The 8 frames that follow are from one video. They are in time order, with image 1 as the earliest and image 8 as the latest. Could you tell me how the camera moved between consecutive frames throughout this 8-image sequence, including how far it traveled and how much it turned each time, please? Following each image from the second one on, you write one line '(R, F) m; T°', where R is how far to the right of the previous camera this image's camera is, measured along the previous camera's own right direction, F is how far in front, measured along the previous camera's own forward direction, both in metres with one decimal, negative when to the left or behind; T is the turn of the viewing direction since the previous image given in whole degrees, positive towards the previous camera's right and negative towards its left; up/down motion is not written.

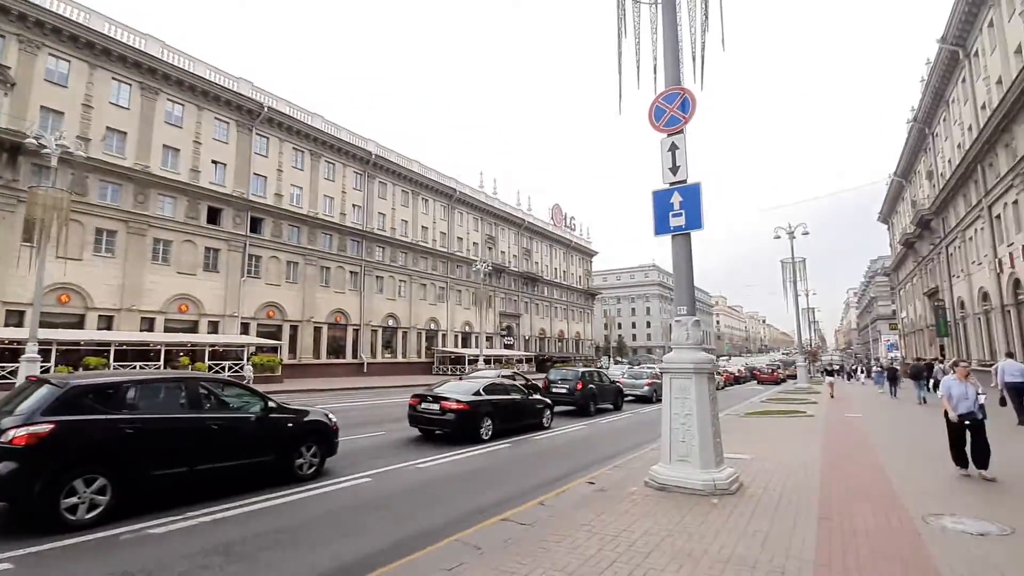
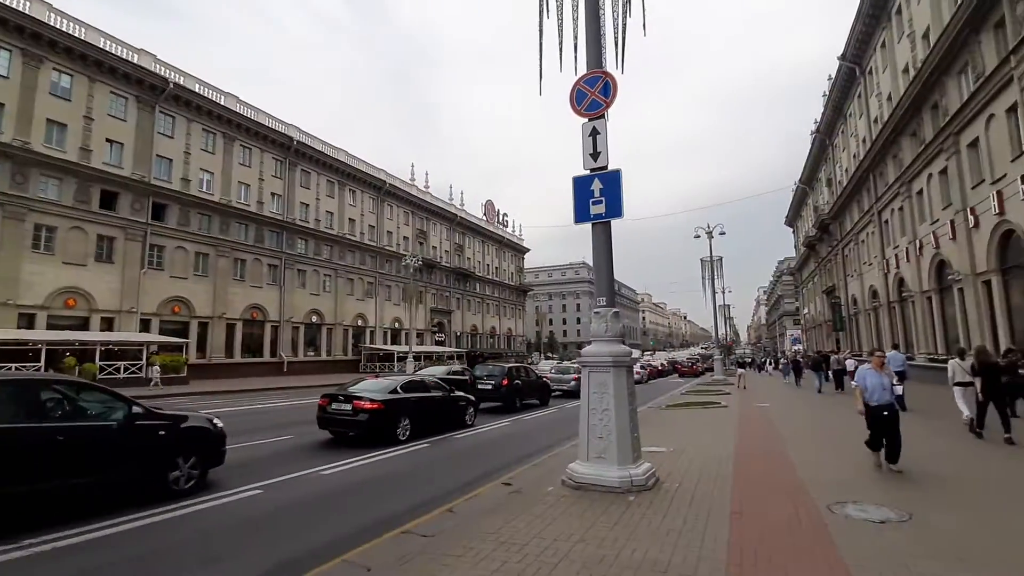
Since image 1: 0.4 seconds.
(+0.3, +0.5) m; +8°
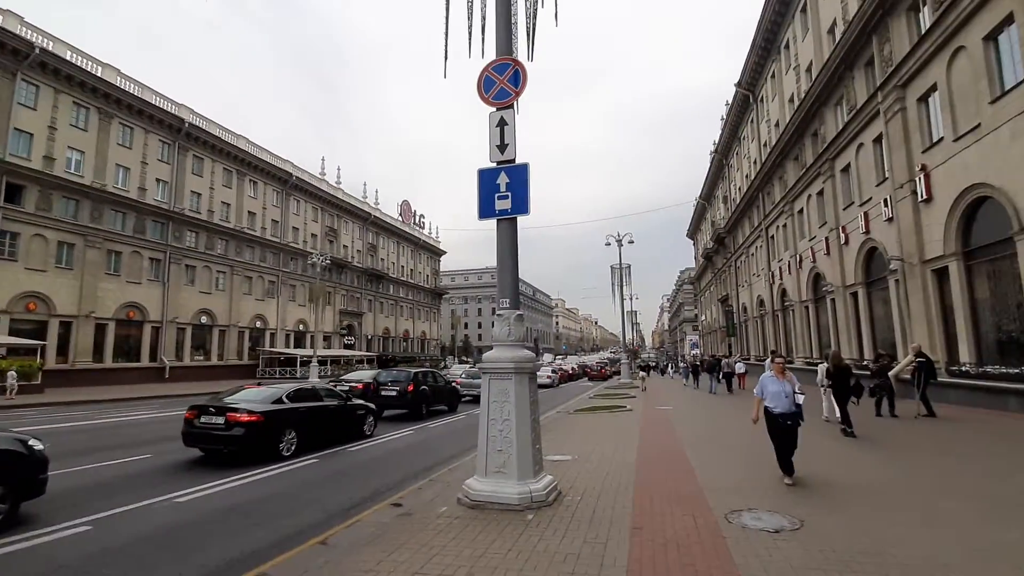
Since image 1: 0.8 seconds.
(+0.3, +0.6) m; +9°
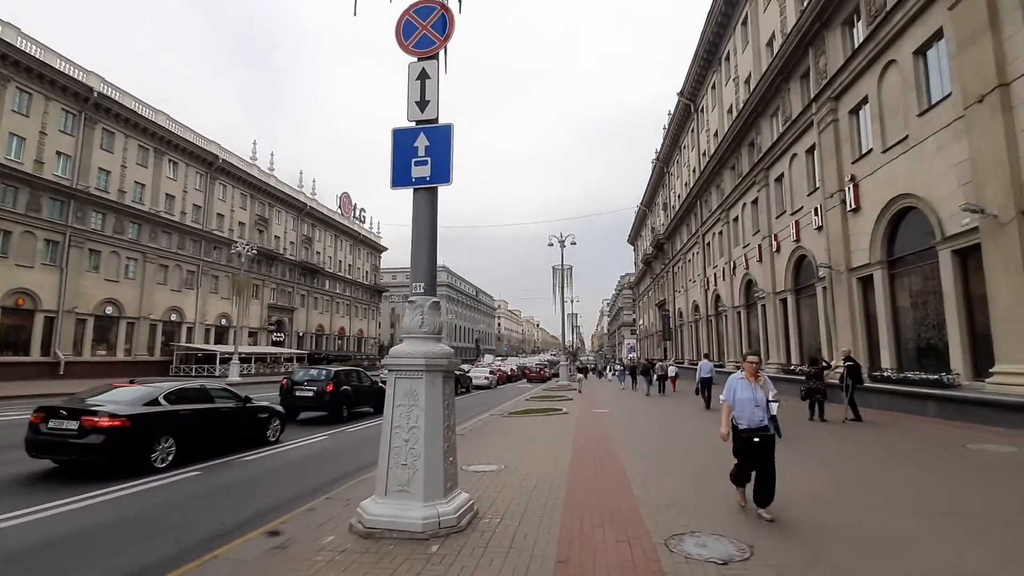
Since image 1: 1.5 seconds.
(+0.3, +1.0) m; +6°
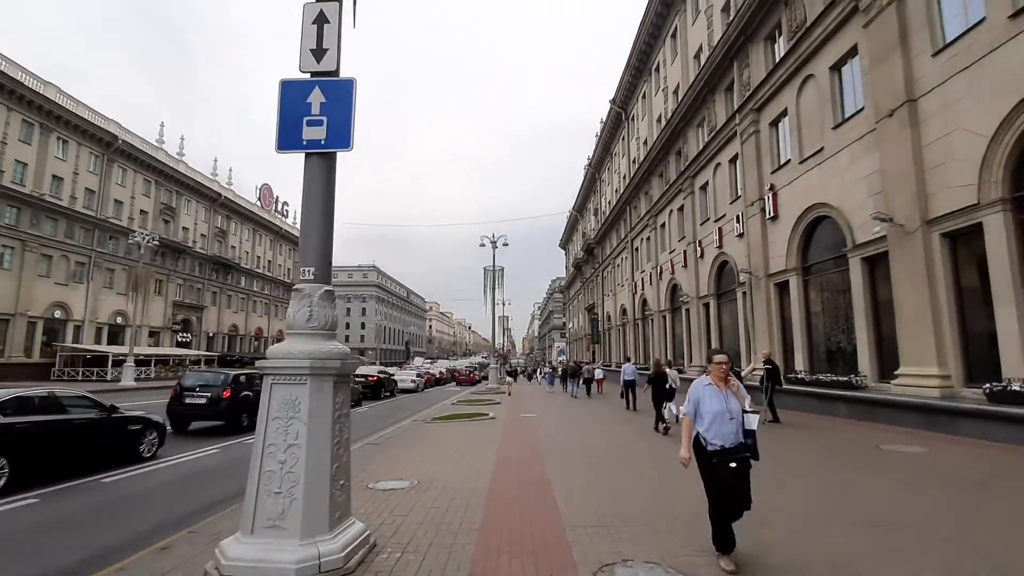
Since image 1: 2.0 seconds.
(+0.2, +0.8) m; +8°
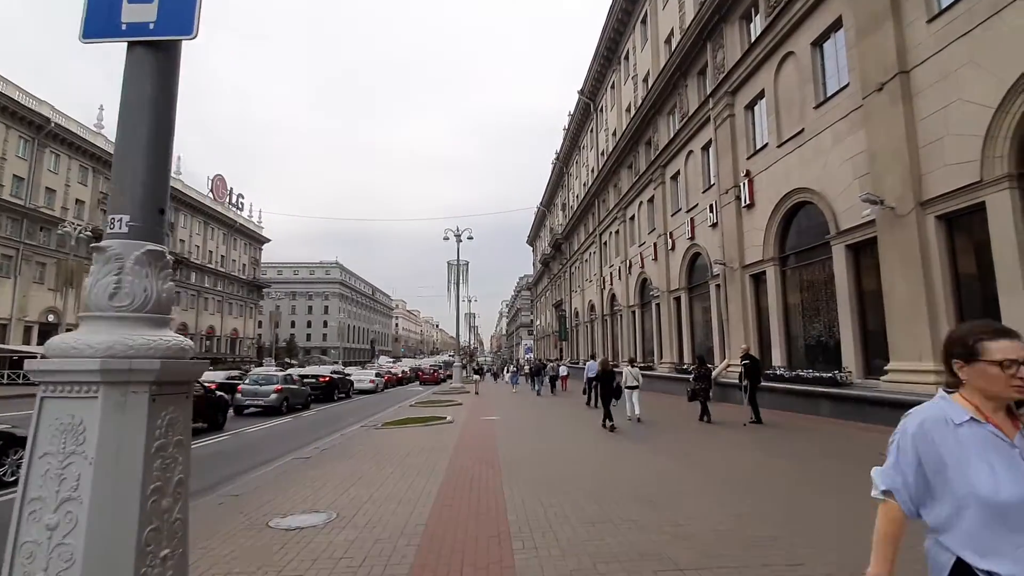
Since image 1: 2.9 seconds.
(+0.3, +1.5) m; +4°
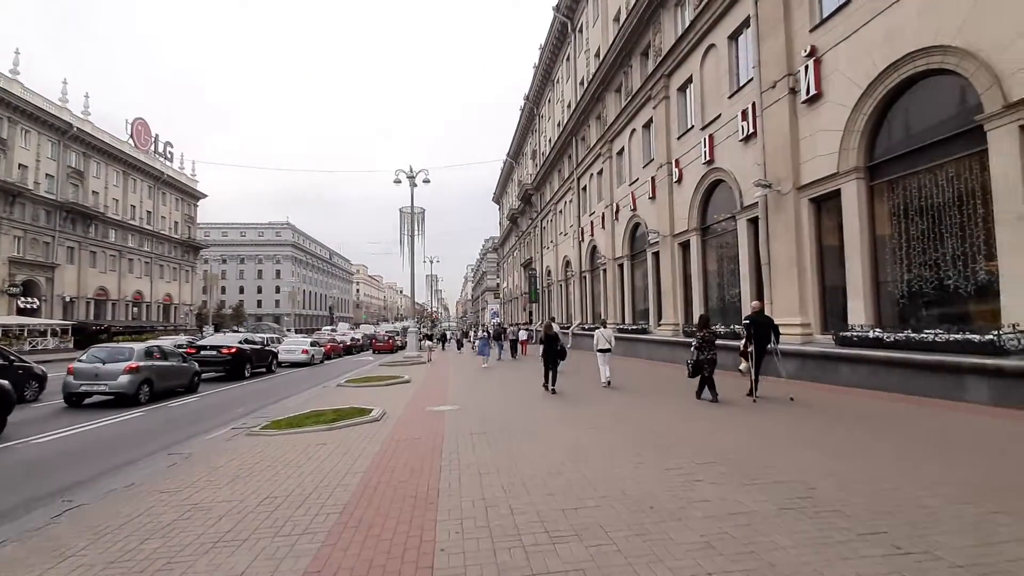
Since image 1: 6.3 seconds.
(+0.1, +5.6) m; +4°
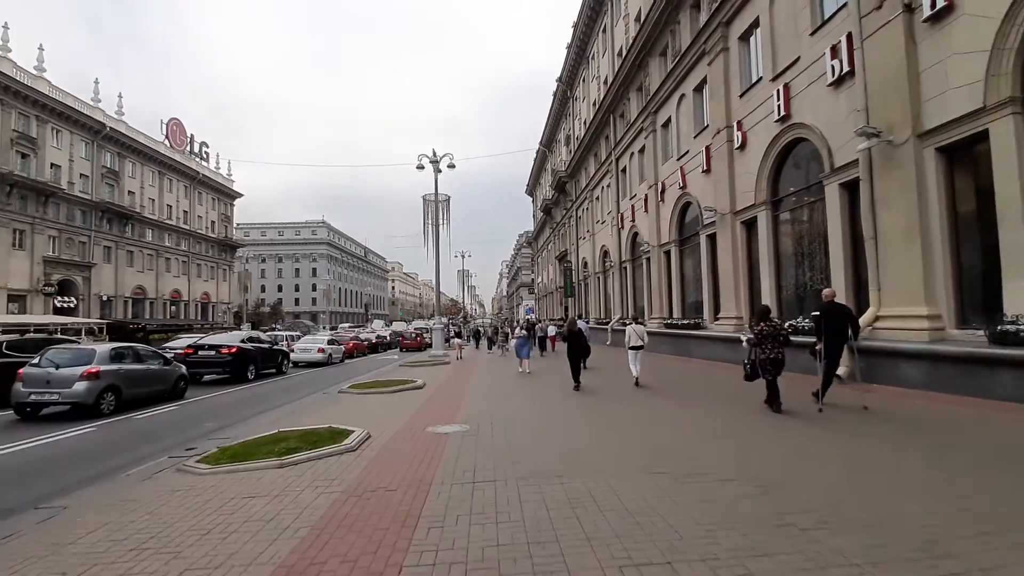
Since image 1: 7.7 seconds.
(+0.1, +2.7) m; -4°
